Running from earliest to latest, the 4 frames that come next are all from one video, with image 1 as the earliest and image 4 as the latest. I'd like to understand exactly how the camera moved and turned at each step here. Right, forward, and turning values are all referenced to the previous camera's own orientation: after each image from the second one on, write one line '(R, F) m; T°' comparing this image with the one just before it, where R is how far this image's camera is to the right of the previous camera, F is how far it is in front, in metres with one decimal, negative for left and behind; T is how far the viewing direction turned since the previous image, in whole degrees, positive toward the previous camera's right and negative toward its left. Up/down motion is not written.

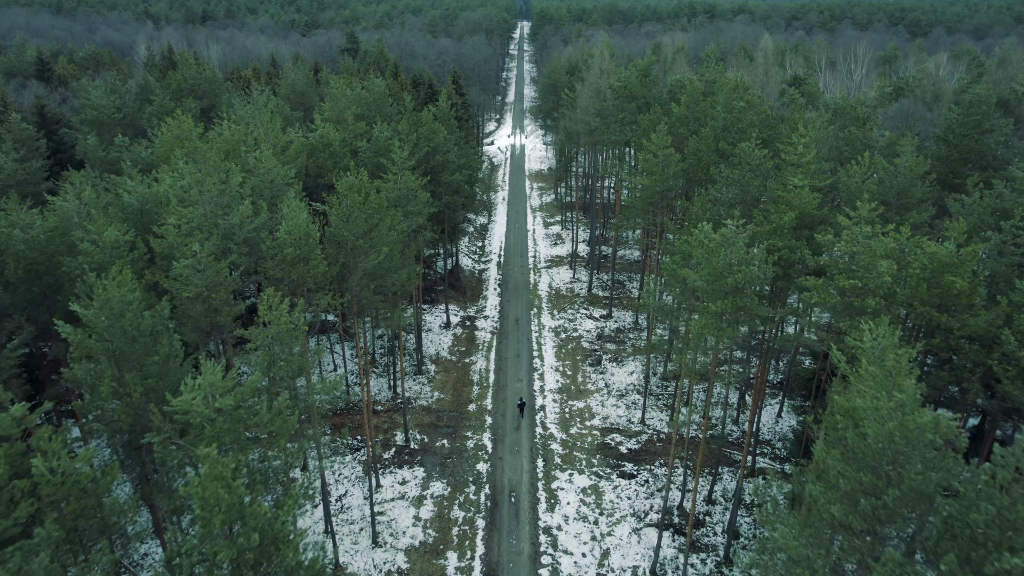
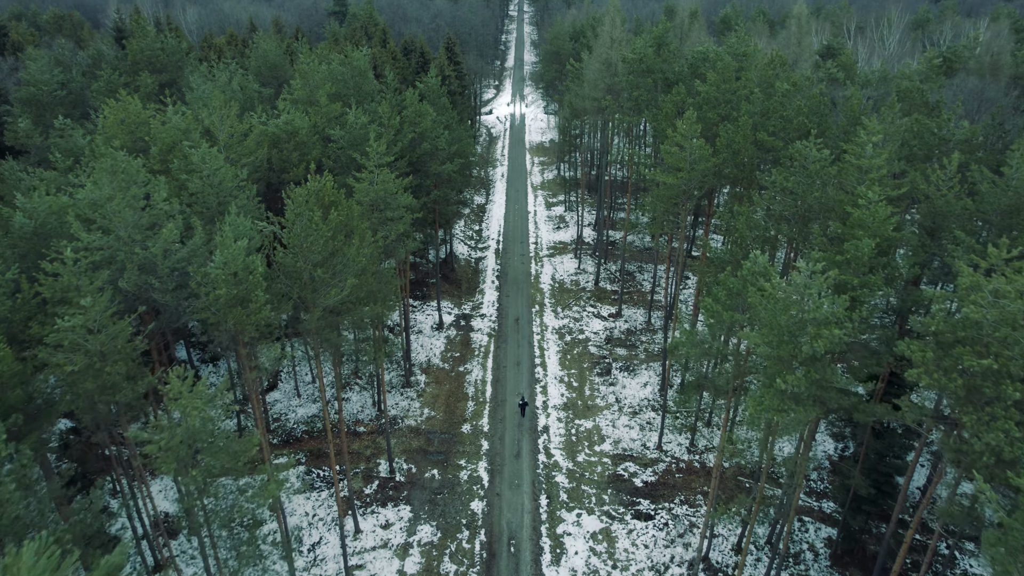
(0.0, +3.7) m; 0°
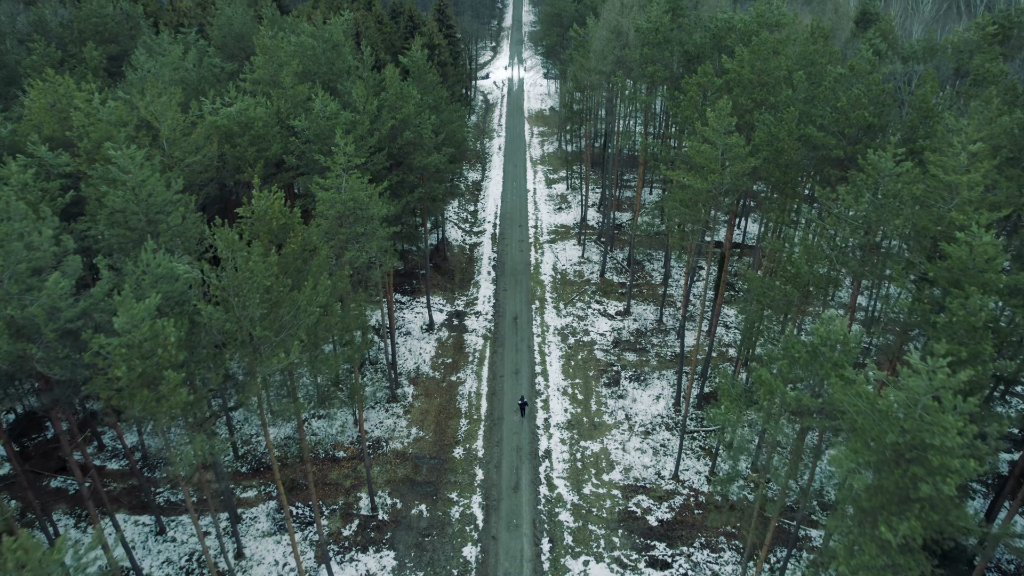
(0.0, +3.2) m; 0°
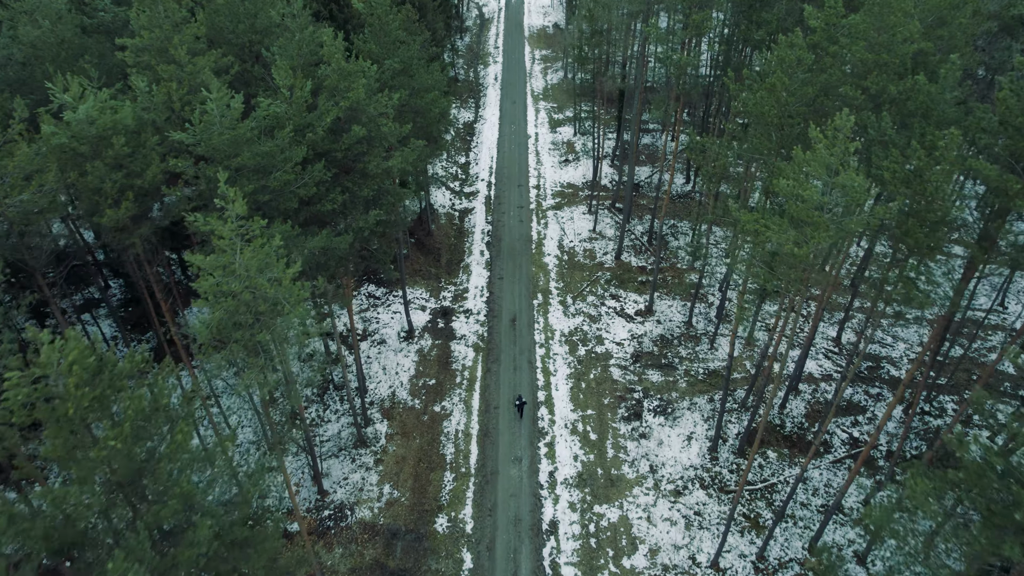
(+0.1, +5.9) m; 0°
